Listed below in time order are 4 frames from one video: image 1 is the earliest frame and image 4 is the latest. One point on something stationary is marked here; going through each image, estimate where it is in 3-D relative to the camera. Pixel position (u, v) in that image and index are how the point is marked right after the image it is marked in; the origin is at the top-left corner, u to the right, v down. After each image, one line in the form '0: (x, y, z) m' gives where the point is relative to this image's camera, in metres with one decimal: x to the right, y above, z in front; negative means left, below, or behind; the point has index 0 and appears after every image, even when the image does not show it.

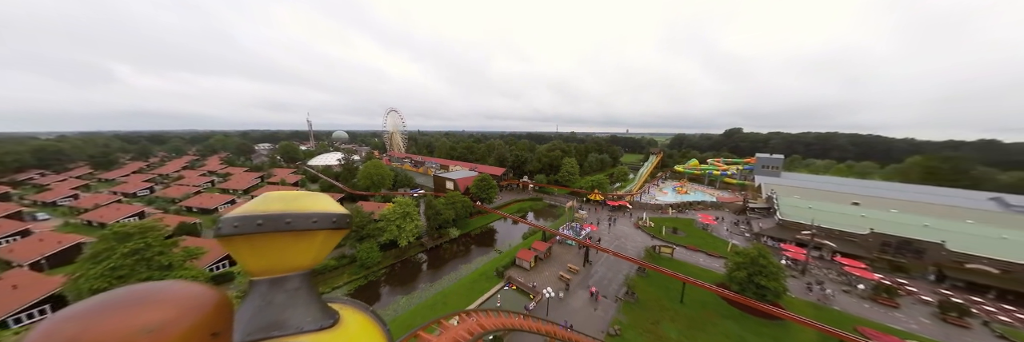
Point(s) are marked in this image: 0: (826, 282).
0: (+27.4, -9.9, +19.9) m
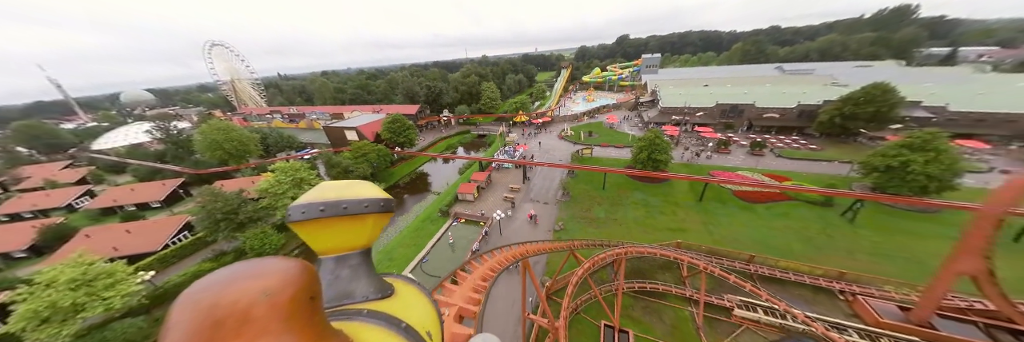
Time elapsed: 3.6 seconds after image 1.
0: (+21.3, +2.7, +26.4) m
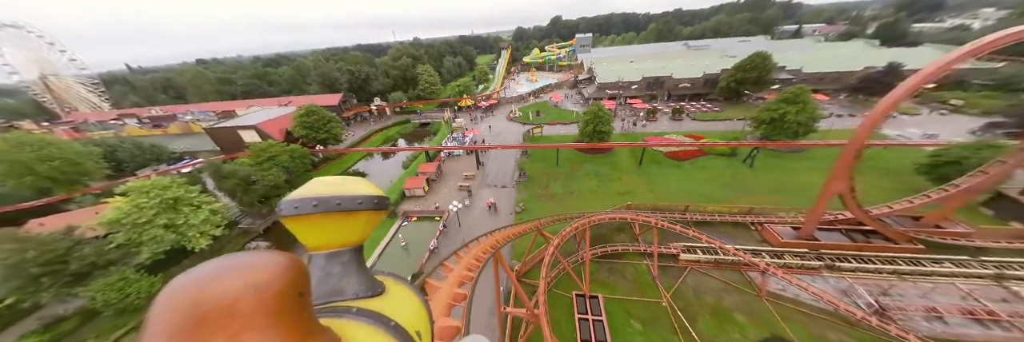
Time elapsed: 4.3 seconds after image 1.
0: (+15.1, +6.7, +28.9) m
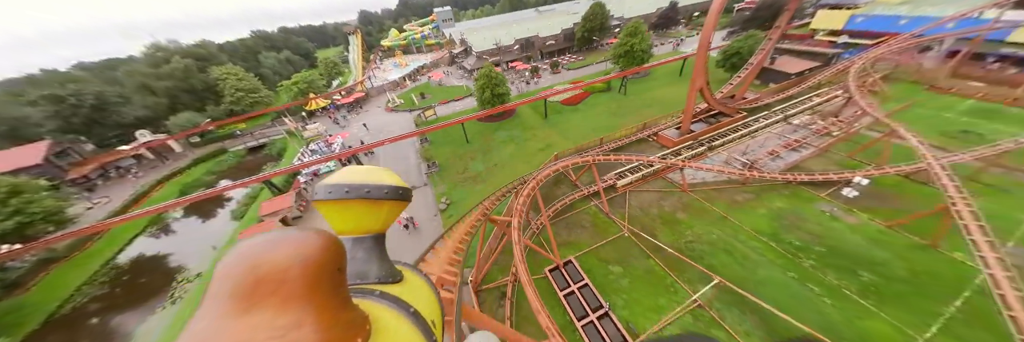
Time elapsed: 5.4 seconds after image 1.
0: (+0.9, +11.7, +28.5) m
